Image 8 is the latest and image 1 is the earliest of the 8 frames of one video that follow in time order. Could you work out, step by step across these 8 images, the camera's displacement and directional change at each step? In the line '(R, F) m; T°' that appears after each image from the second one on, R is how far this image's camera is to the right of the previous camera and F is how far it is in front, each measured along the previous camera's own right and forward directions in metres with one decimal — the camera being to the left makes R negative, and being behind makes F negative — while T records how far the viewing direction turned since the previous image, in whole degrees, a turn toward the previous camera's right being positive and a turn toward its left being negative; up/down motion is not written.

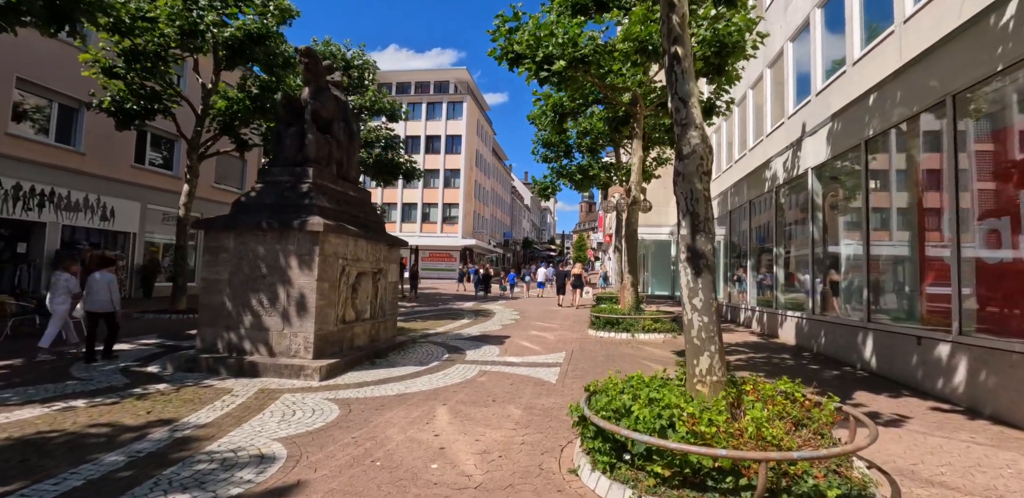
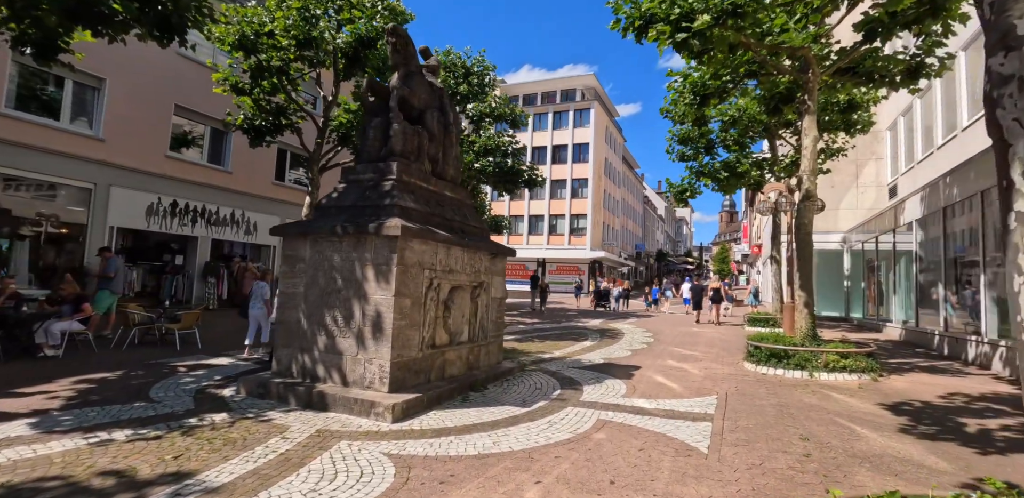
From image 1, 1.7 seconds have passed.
(0.0, +1.7) m; -15°
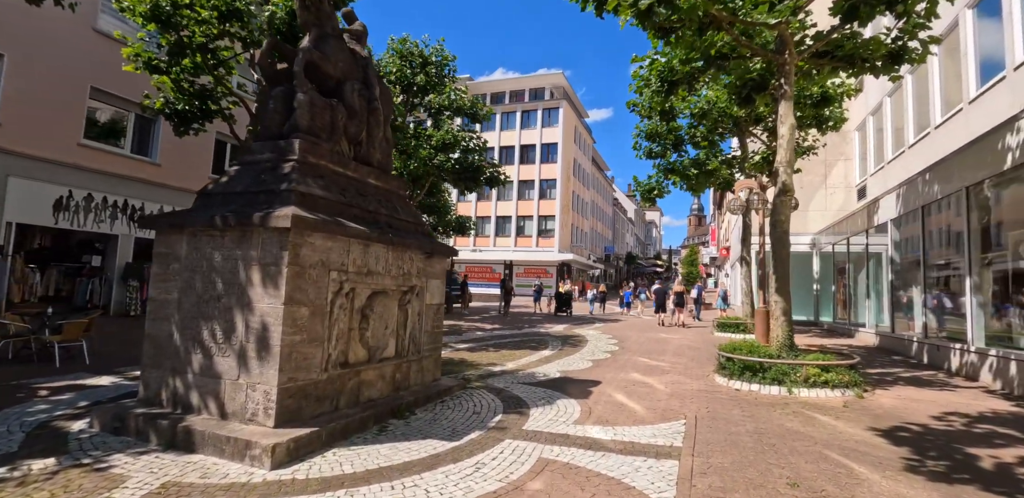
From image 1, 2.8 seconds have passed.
(+0.4, +1.0) m; +3°
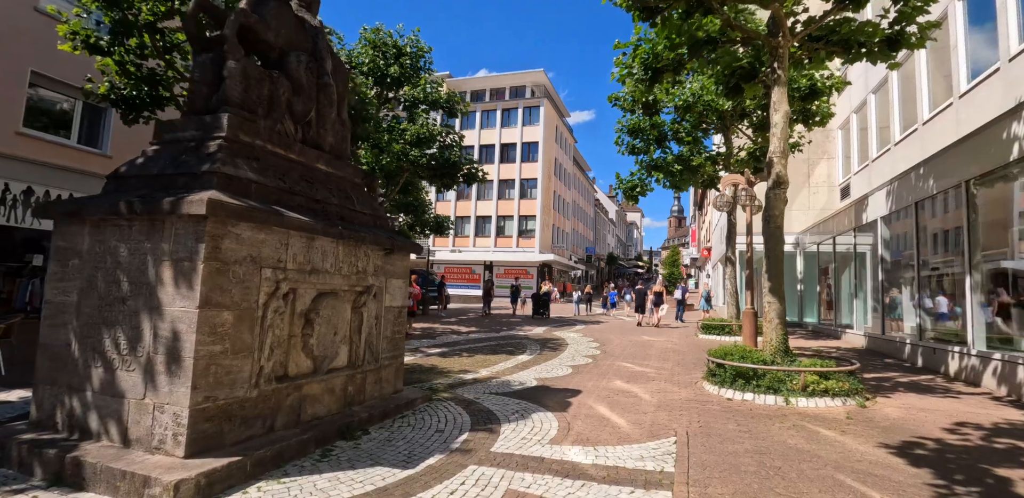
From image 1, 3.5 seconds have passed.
(+0.1, +0.7) m; +2°
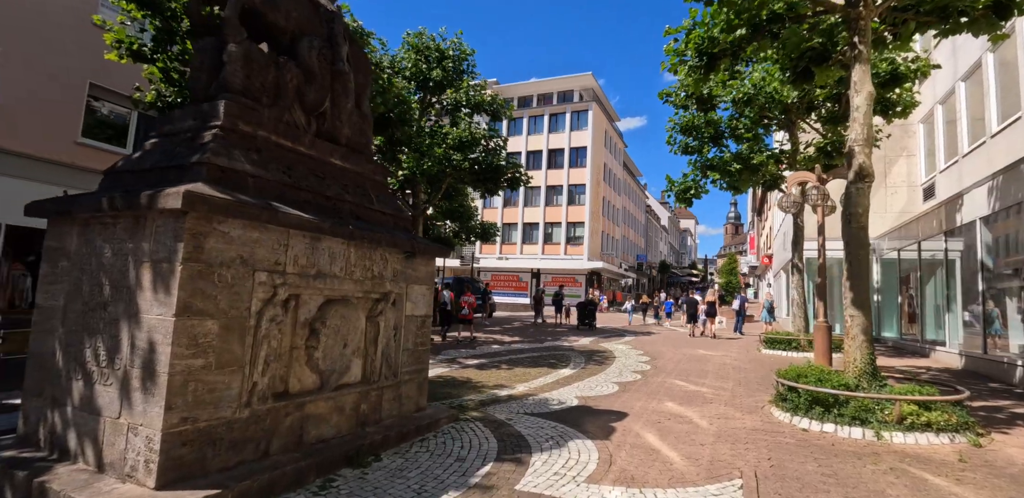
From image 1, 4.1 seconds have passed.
(+0.2, +0.7) m; -6°
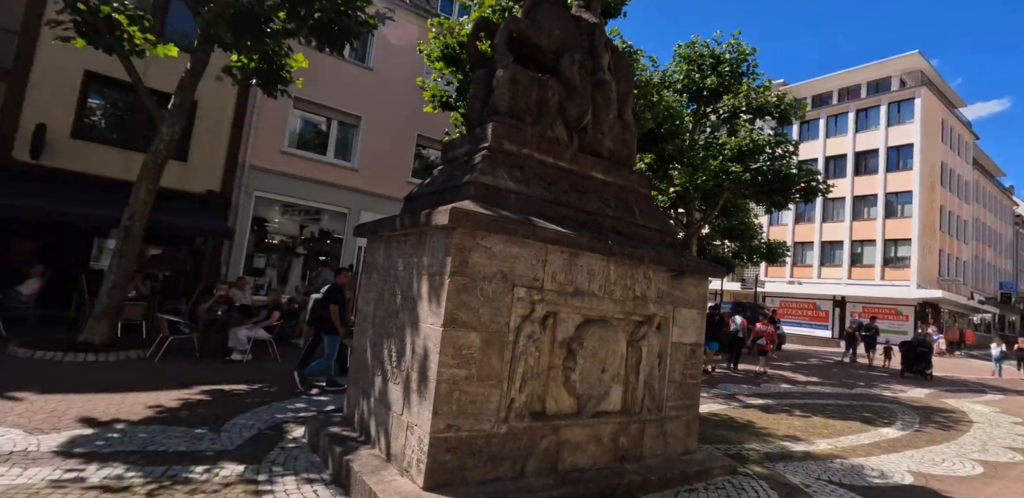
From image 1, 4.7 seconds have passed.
(-0.1, +0.5) m; -30°
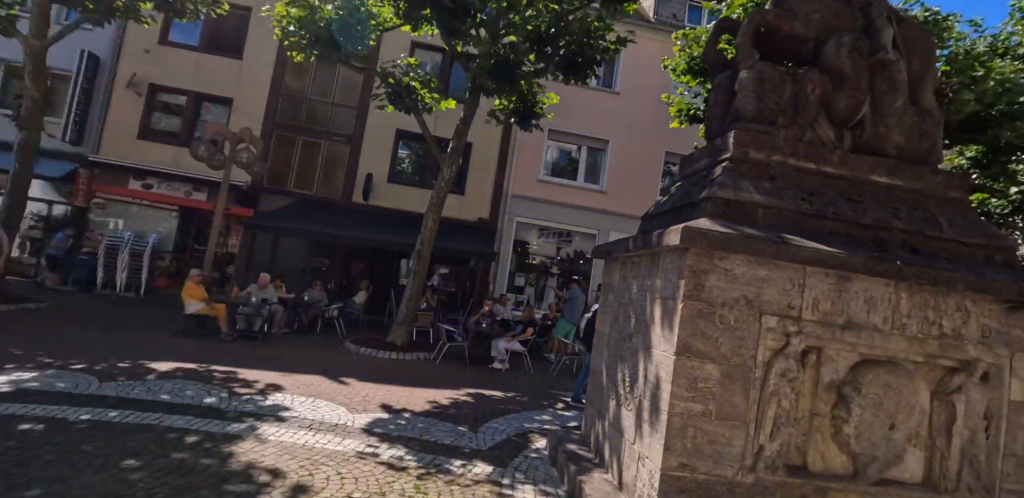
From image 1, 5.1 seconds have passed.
(+0.1, +0.1) m; -28°
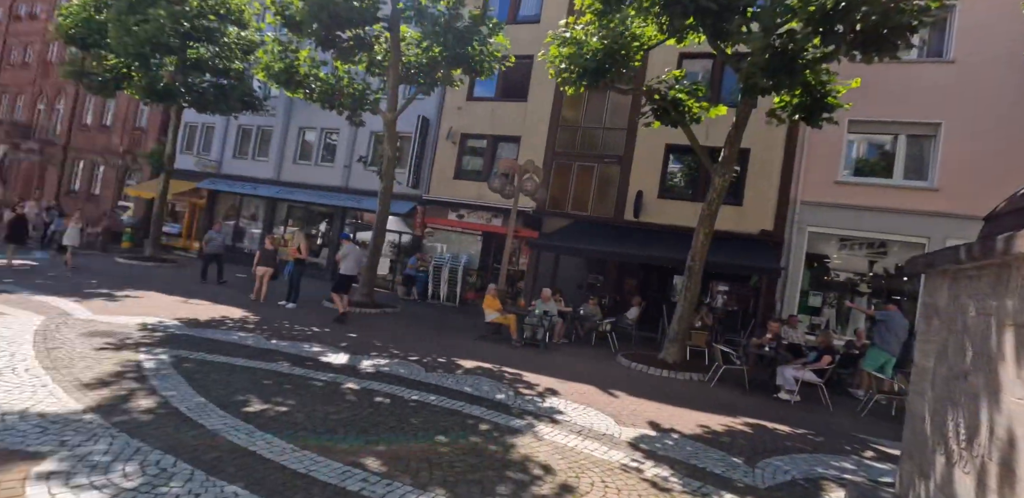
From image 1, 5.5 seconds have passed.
(+0.1, 0.0) m; -30°
